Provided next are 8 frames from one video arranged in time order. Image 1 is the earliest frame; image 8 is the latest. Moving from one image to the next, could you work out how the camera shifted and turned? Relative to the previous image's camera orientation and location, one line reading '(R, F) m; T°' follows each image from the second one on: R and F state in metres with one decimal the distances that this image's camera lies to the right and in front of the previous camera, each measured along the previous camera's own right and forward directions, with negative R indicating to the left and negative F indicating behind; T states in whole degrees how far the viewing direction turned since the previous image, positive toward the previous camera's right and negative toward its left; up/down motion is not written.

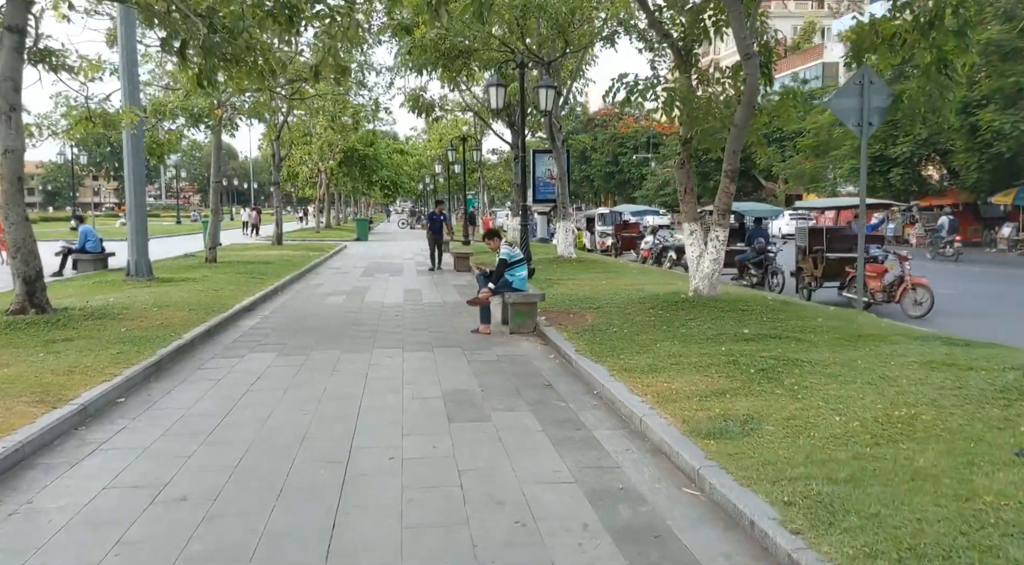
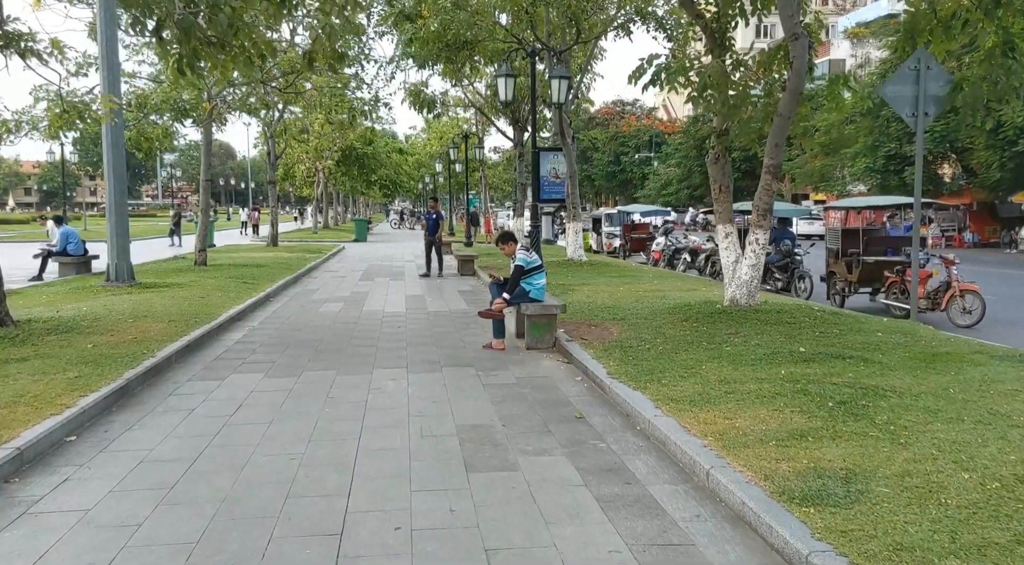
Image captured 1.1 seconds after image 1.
(-0.2, +1.1) m; 0°
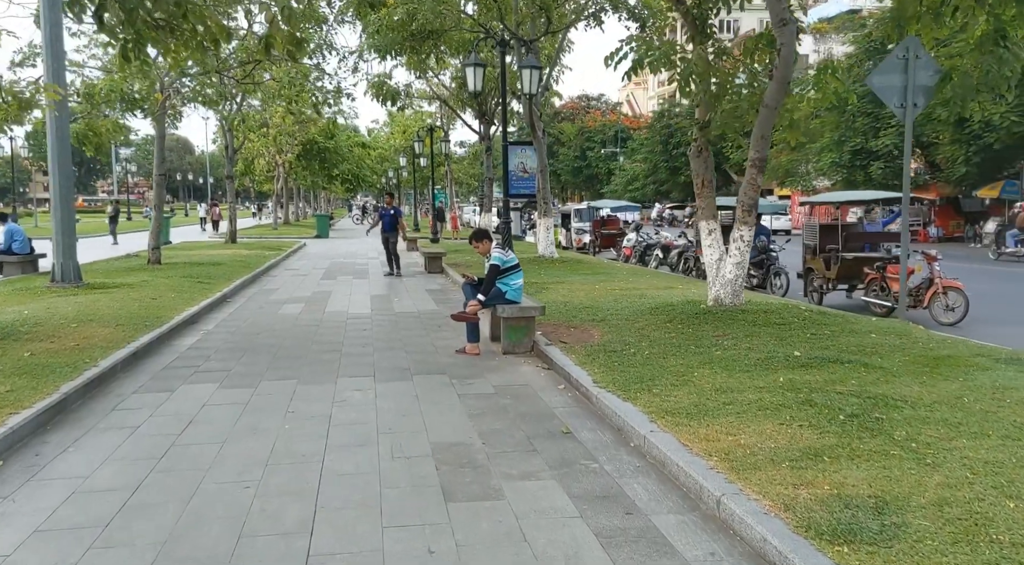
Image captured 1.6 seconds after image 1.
(-0.1, +0.5) m; +2°
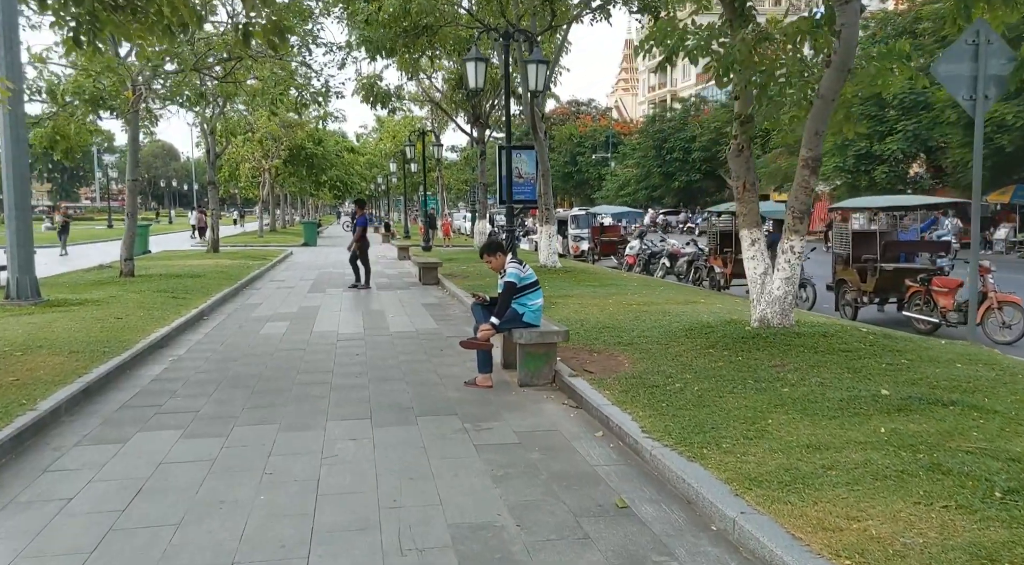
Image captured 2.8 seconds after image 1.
(-0.3, +1.2) m; +1°
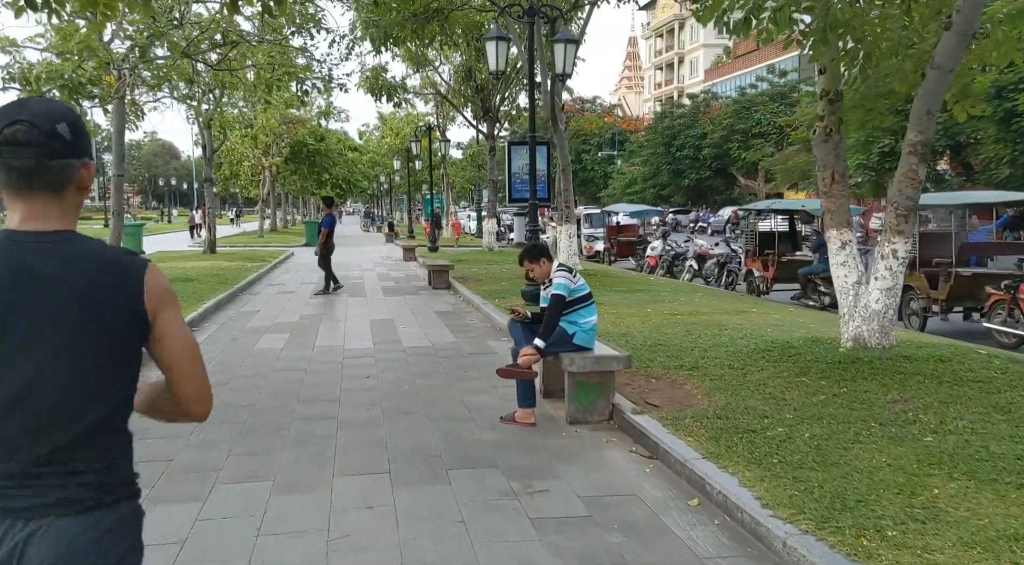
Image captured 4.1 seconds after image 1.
(-0.3, +1.4) m; 0°
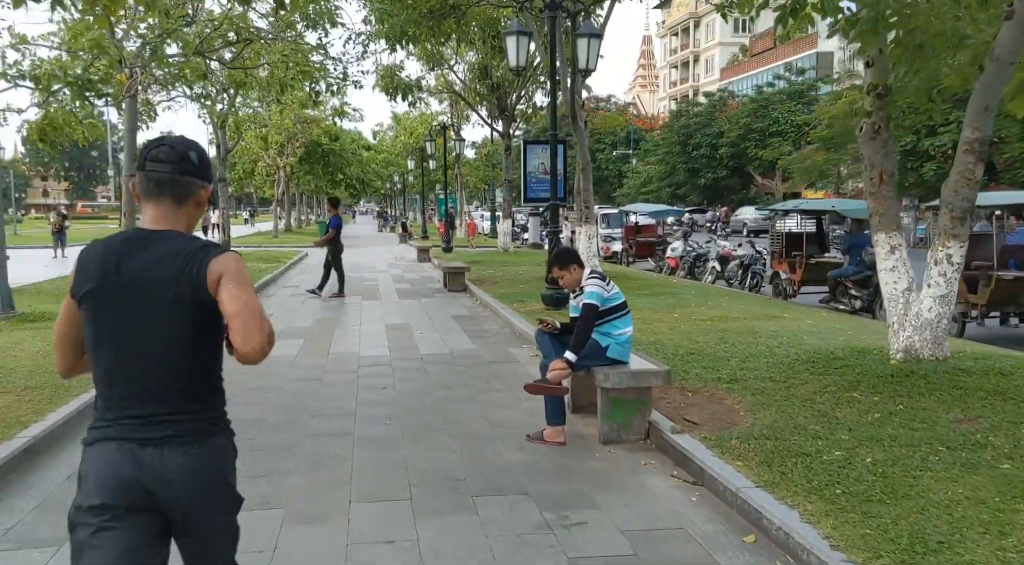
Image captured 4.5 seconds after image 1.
(-0.1, +0.4) m; -1°
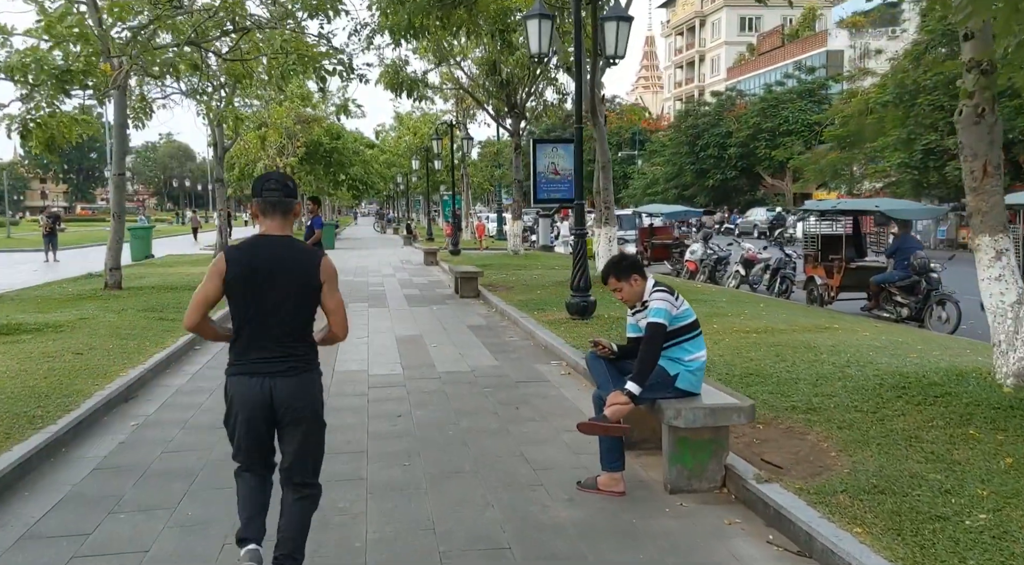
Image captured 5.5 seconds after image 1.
(-0.3, +1.0) m; 0°
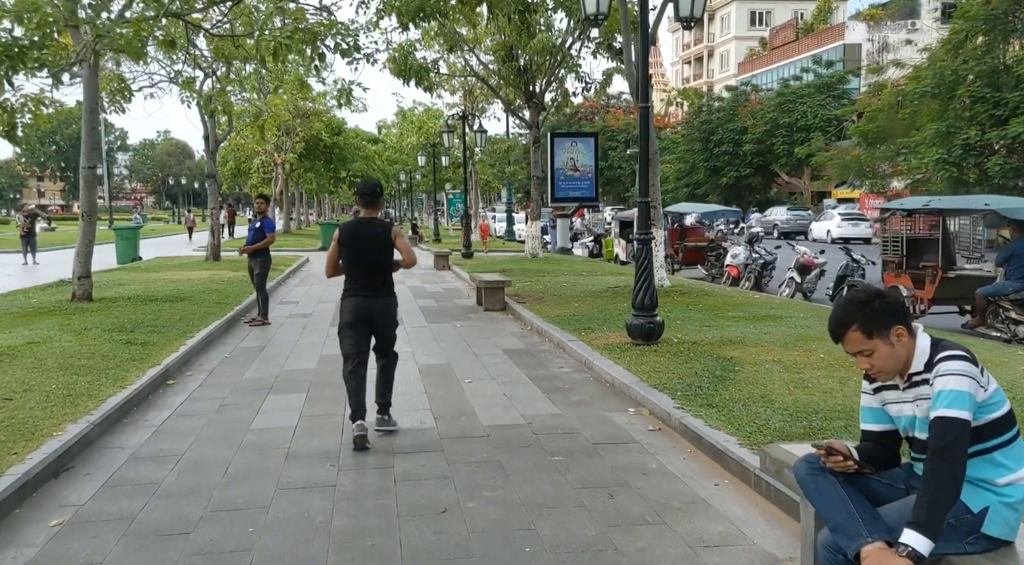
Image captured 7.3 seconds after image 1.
(-0.5, +2.0) m; 0°
